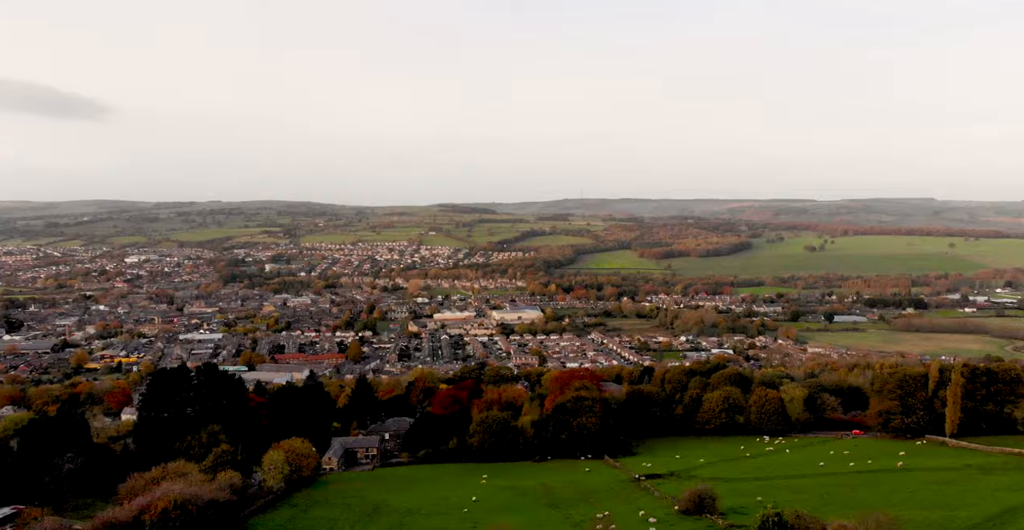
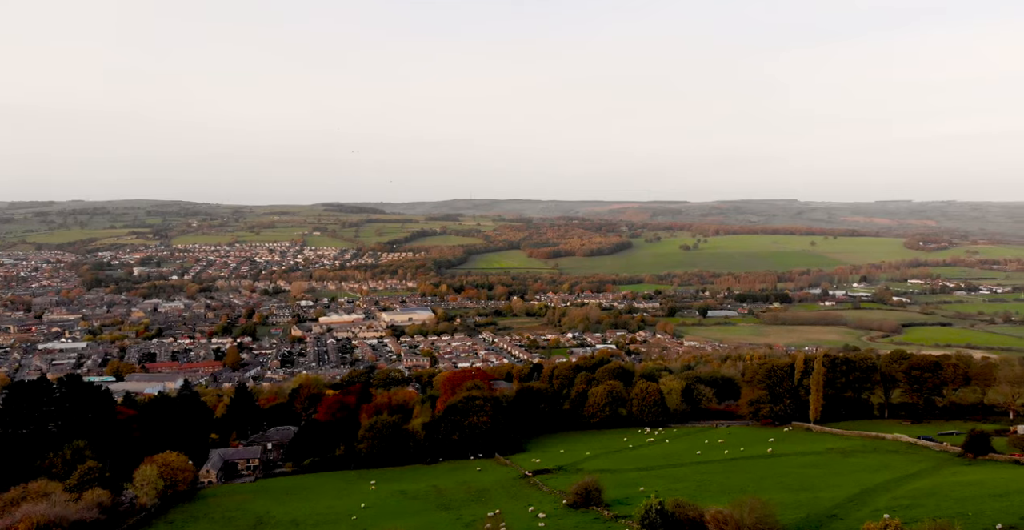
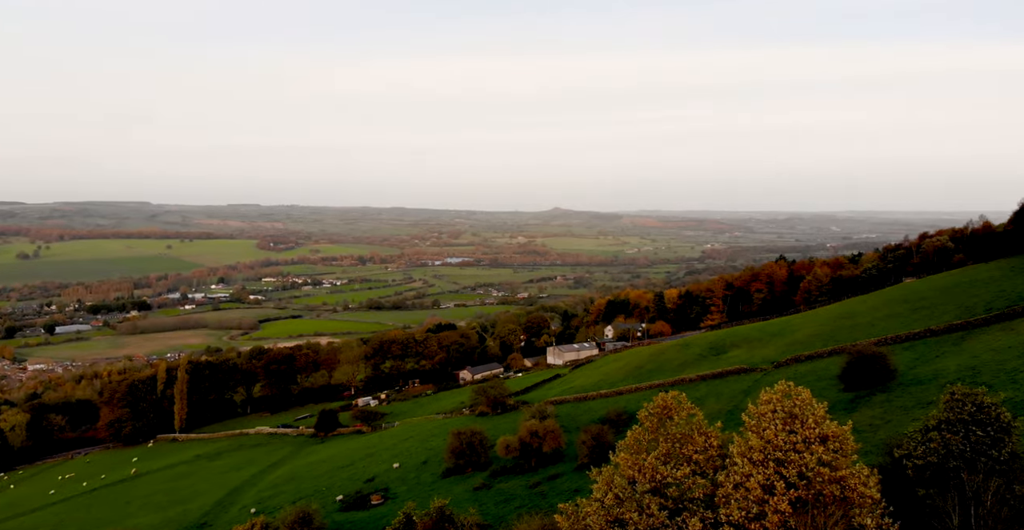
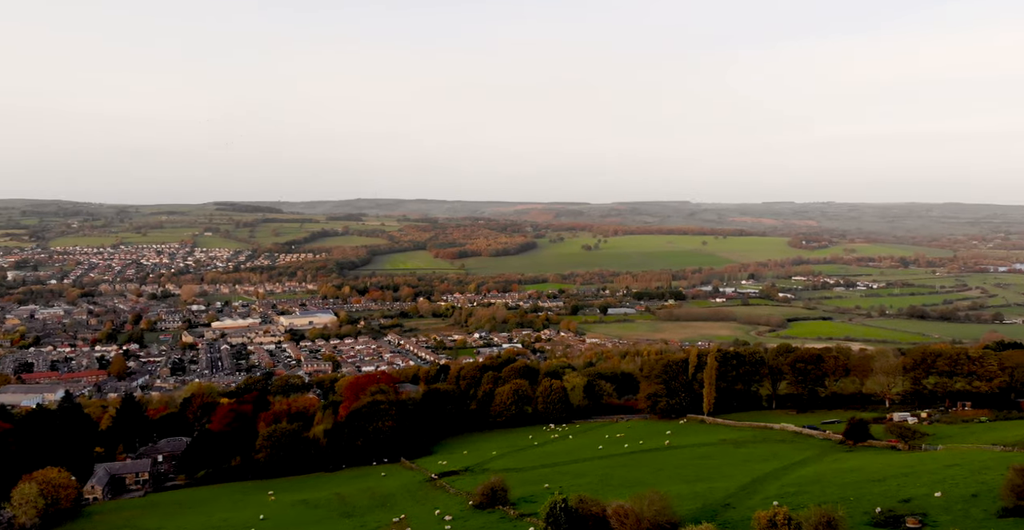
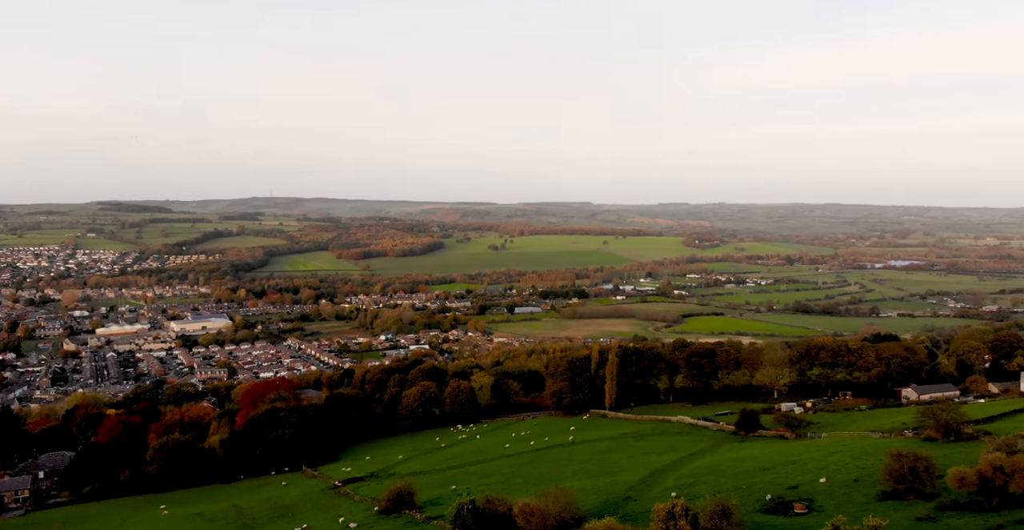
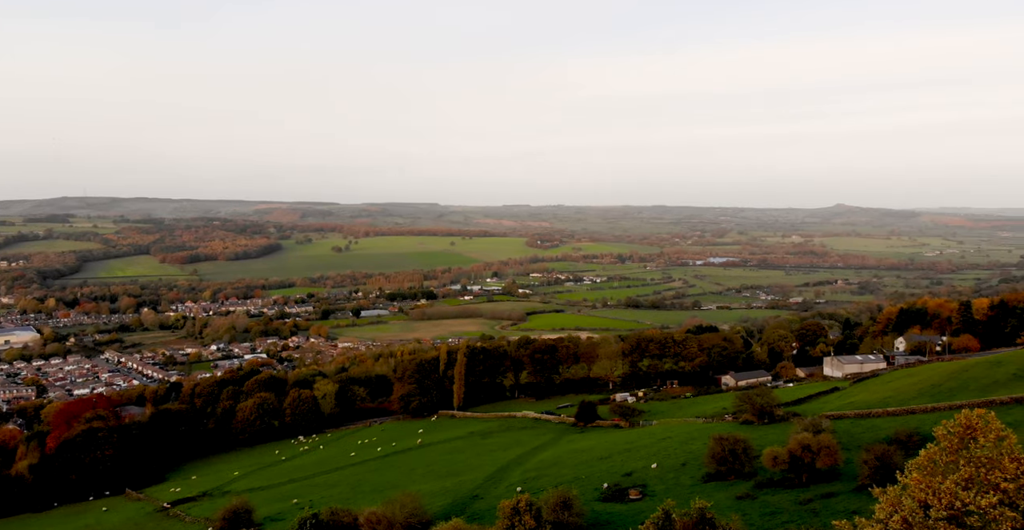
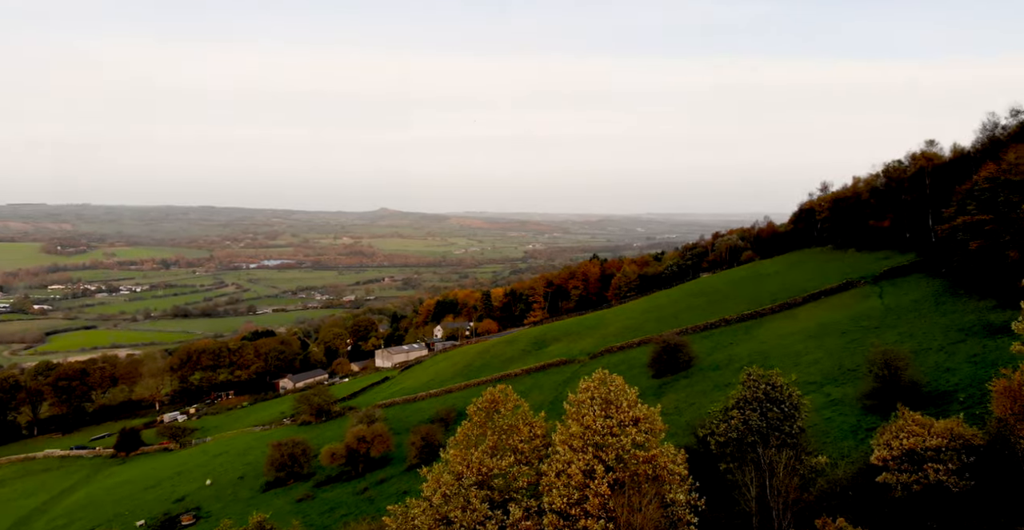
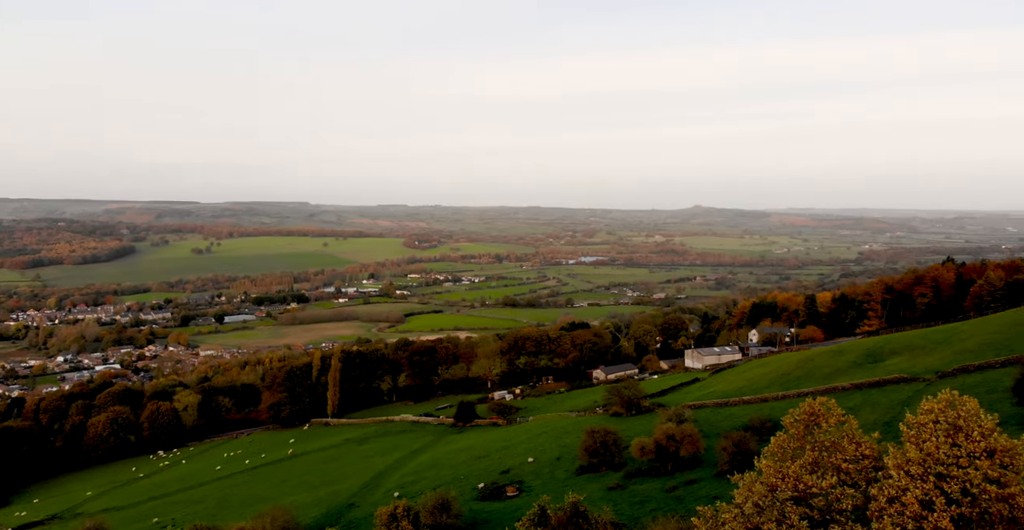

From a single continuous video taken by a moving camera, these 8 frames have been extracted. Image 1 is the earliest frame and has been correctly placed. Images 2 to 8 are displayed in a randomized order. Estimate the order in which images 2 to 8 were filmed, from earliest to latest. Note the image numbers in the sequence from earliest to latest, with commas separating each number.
2, 4, 5, 6, 8, 3, 7
